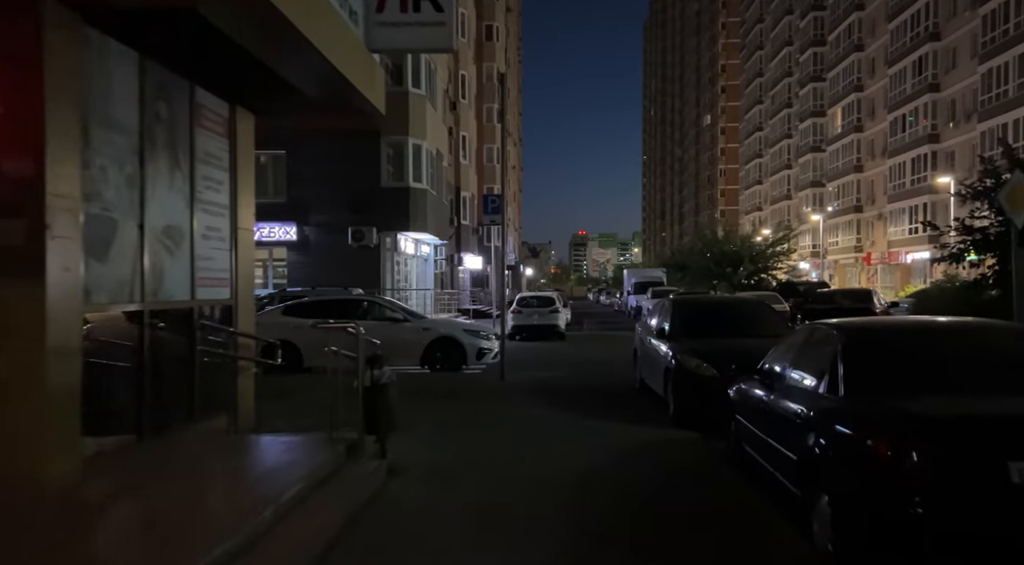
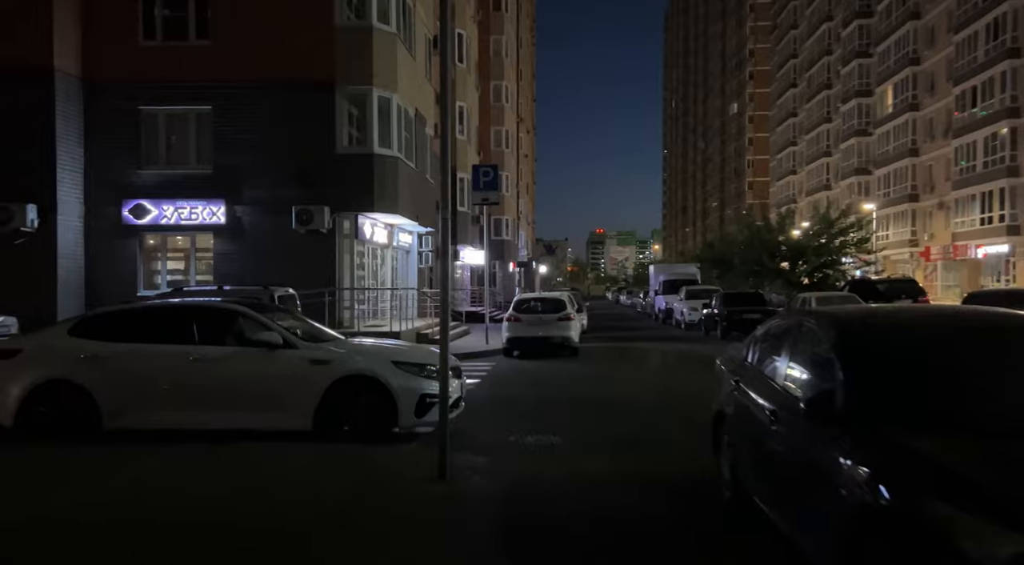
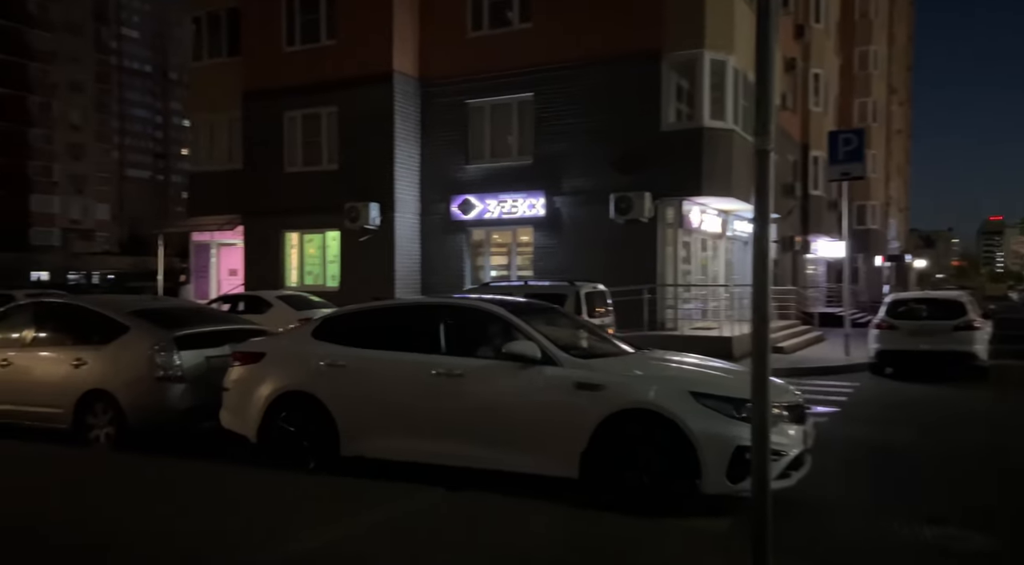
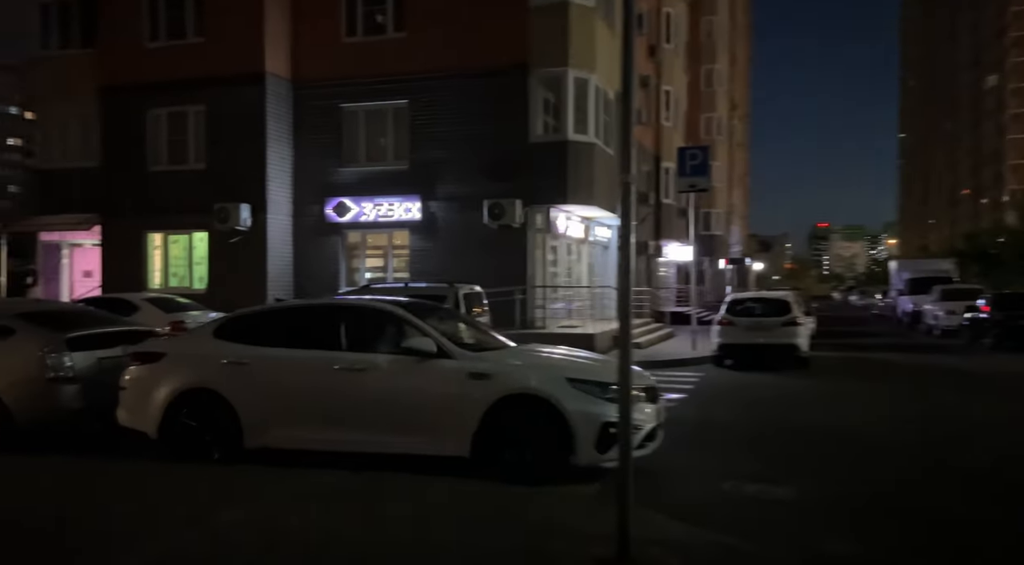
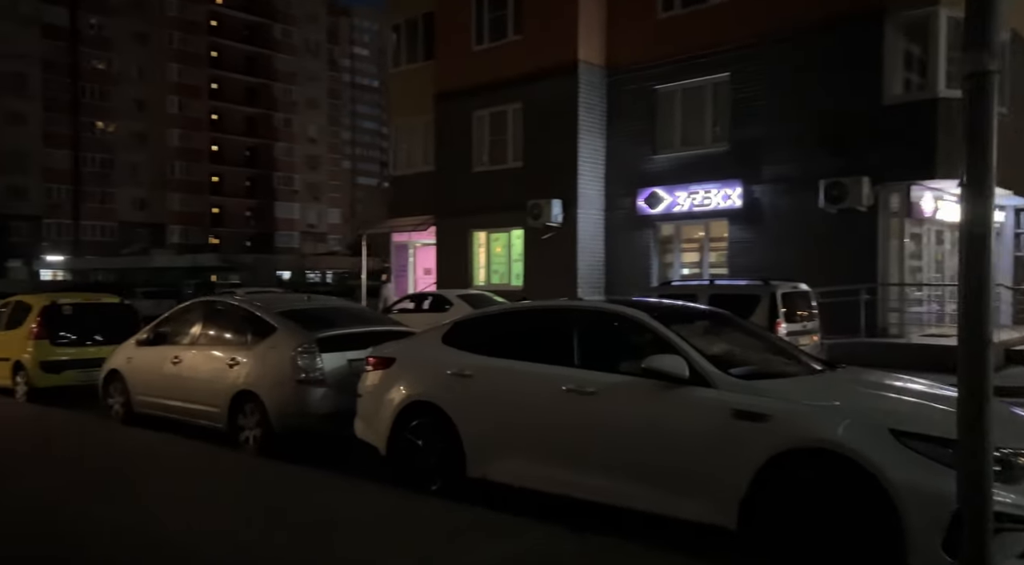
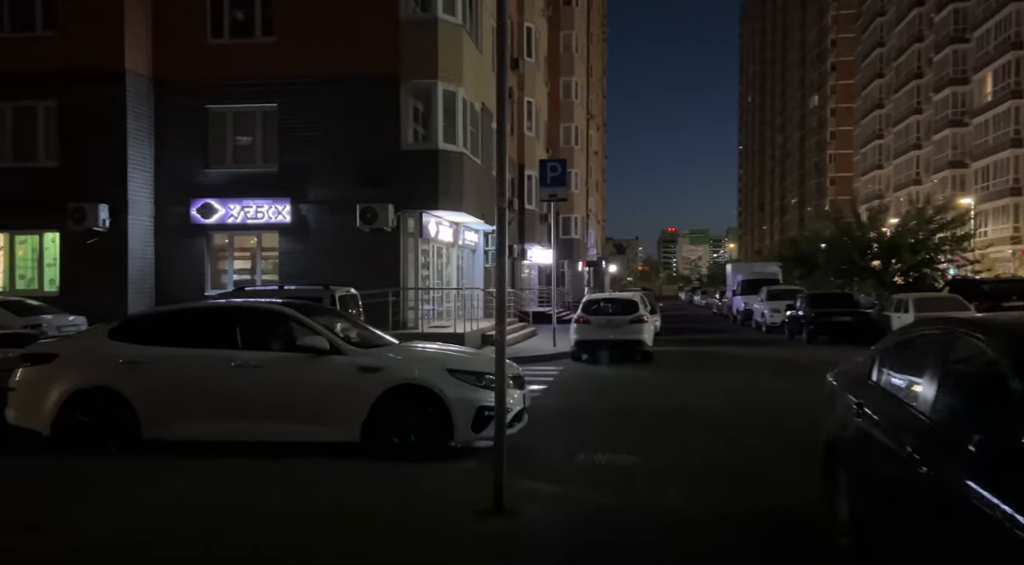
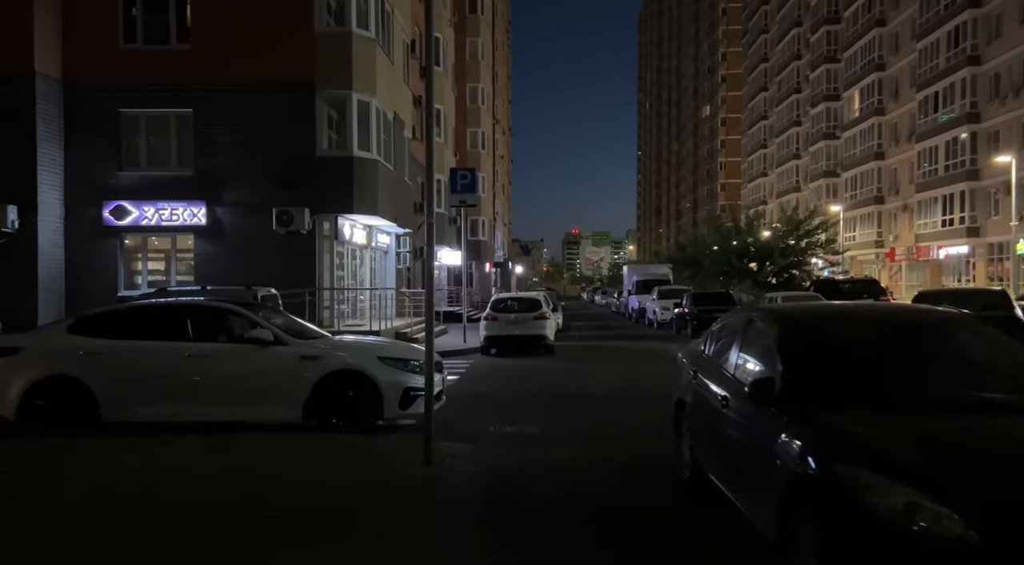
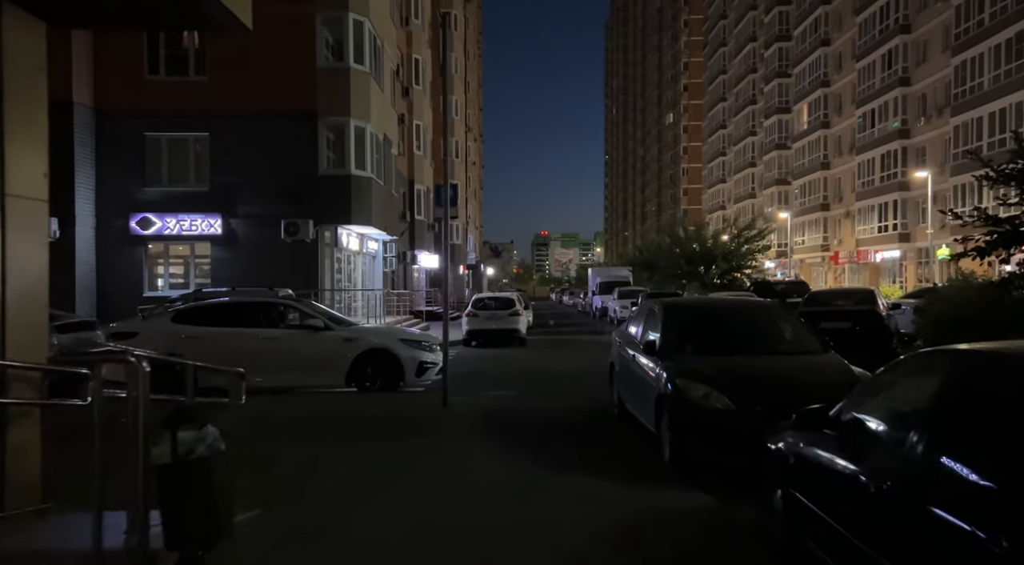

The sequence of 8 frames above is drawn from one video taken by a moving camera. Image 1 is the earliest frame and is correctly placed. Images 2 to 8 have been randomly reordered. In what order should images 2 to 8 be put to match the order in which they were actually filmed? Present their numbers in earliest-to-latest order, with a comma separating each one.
8, 7, 2, 6, 4, 3, 5
